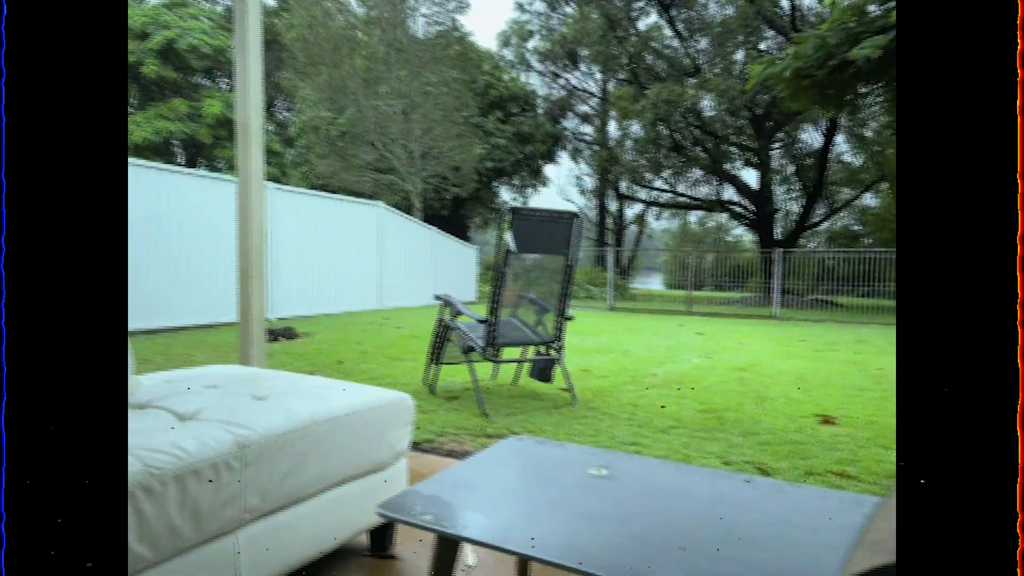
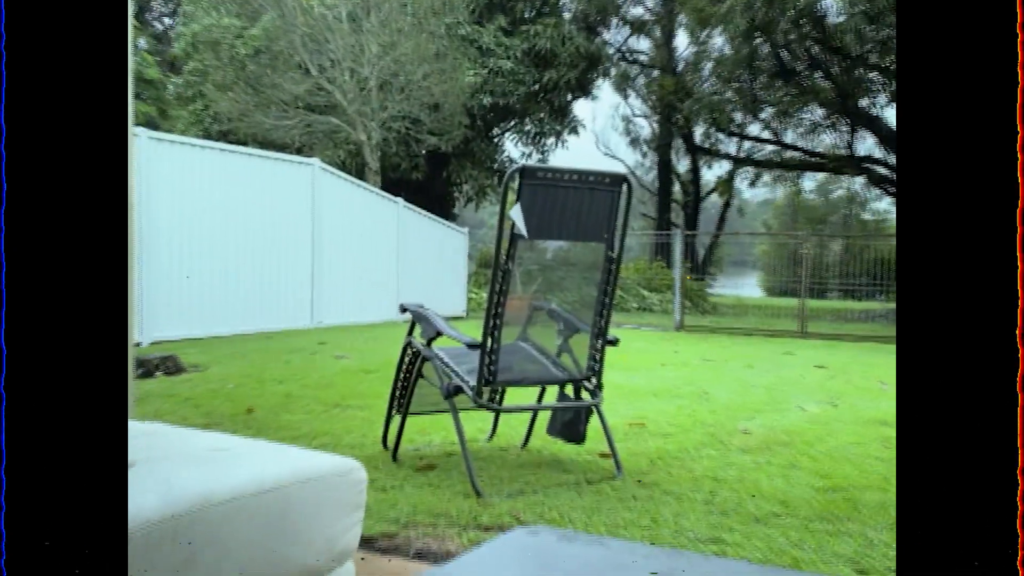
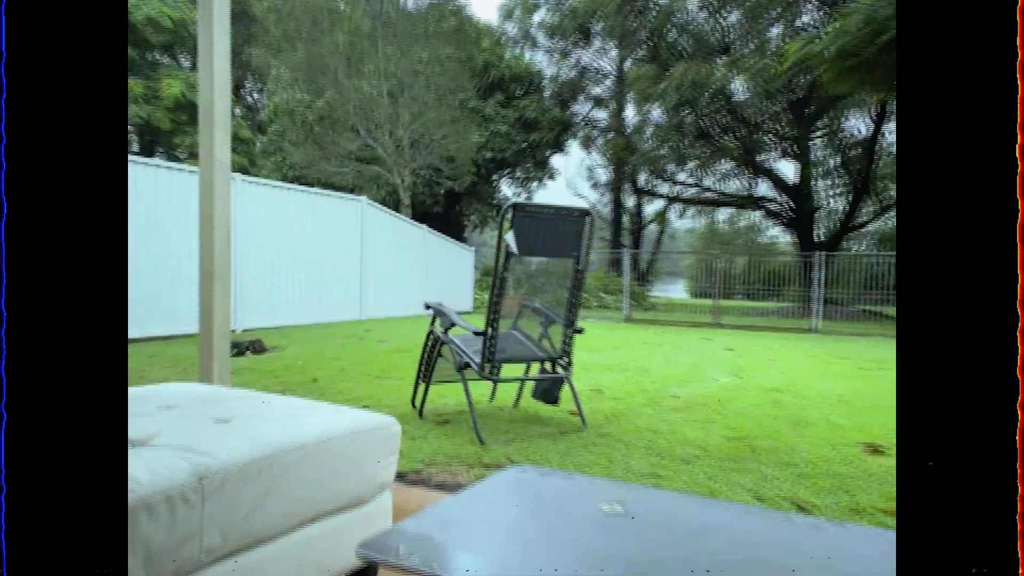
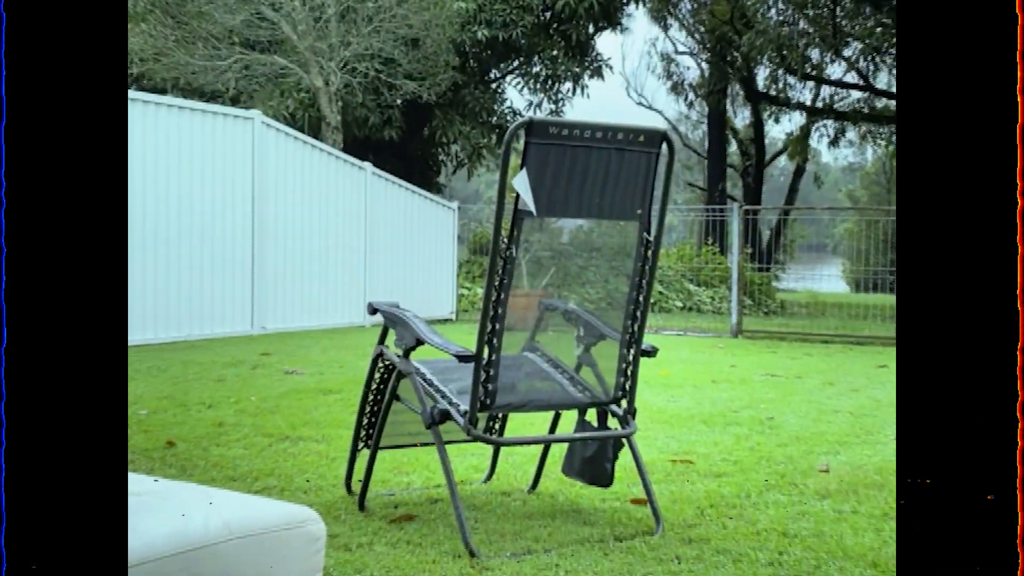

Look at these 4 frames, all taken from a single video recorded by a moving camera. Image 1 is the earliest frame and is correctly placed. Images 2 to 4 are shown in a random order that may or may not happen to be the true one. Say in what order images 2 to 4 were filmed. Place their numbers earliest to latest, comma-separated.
3, 2, 4
